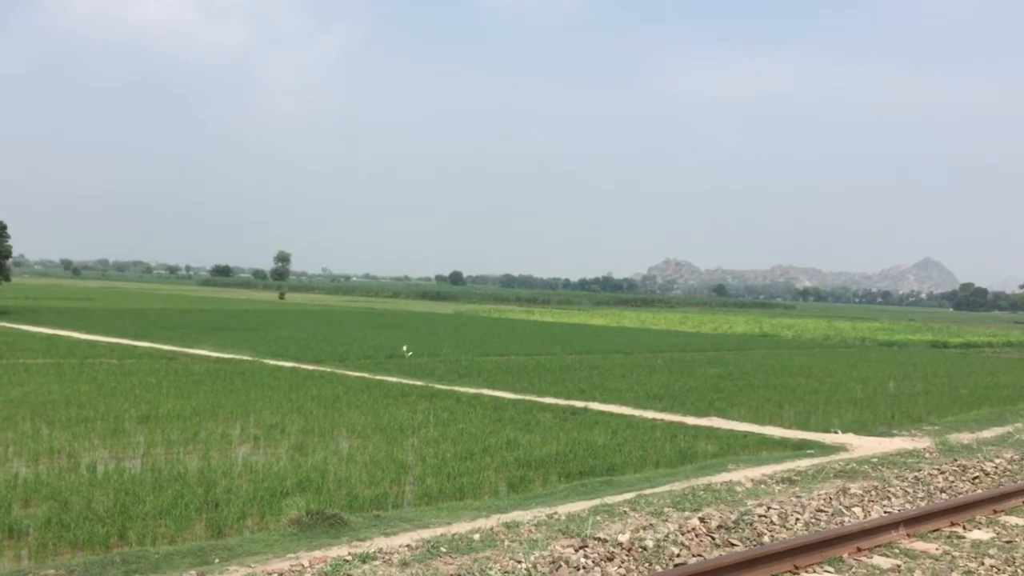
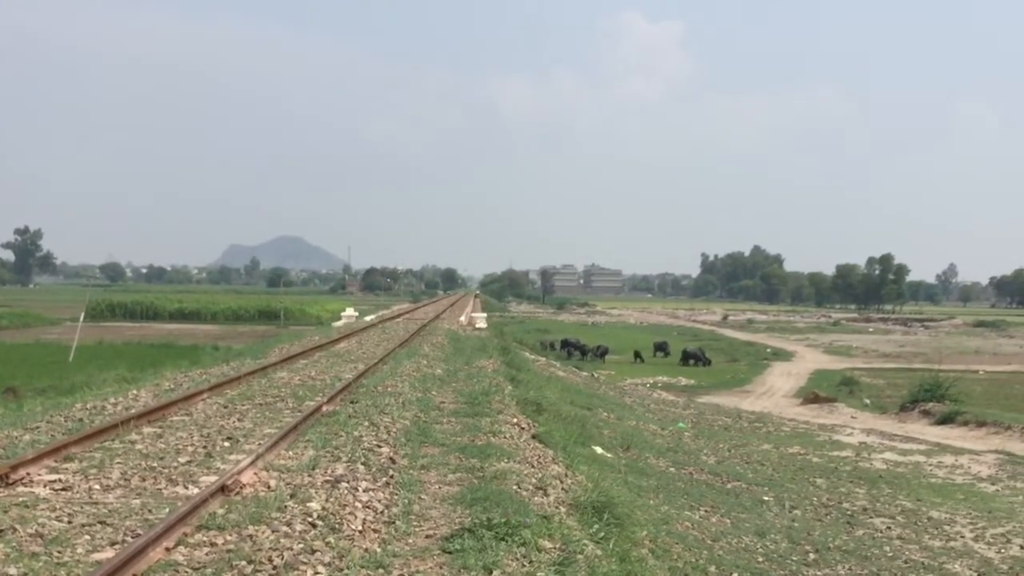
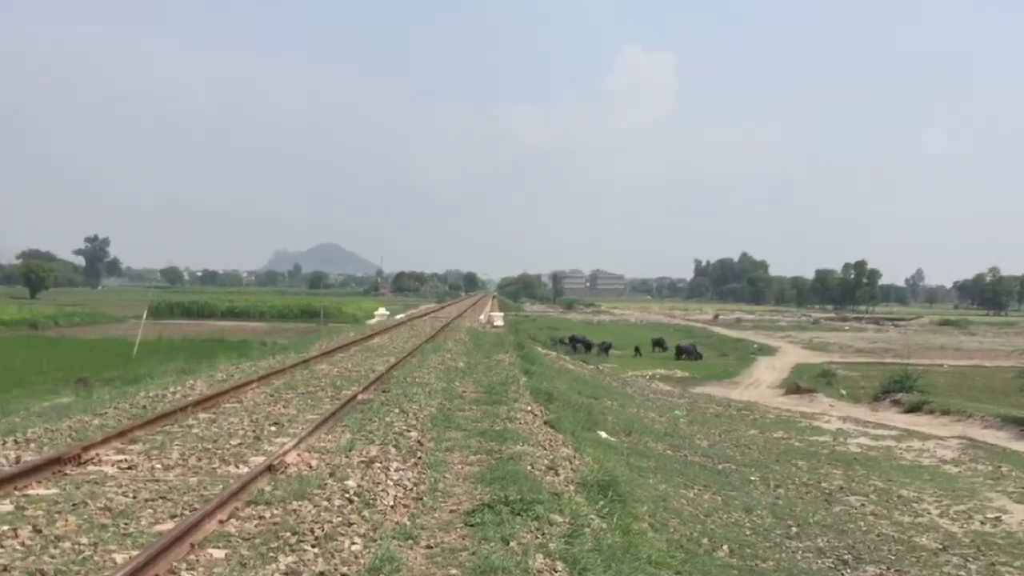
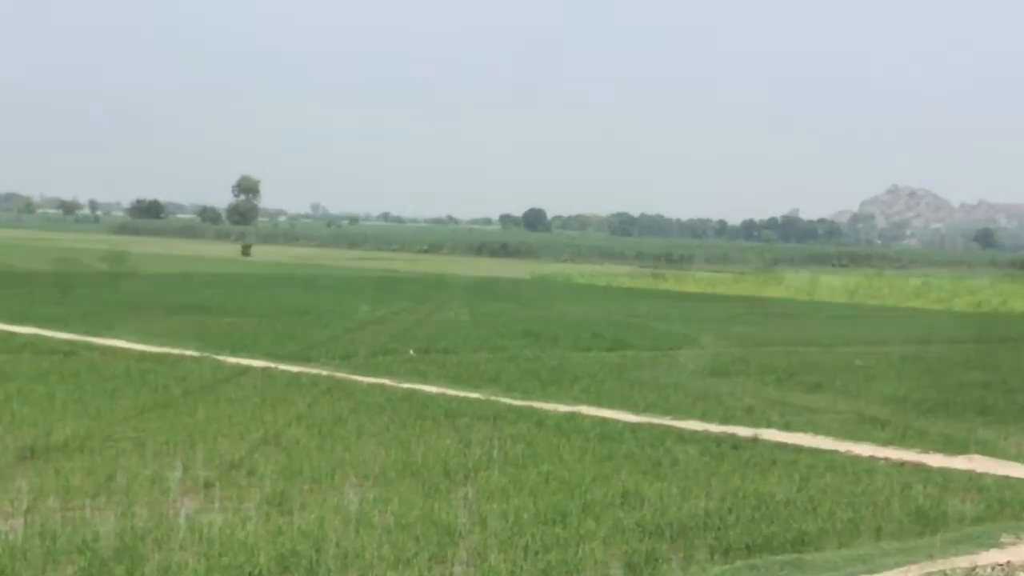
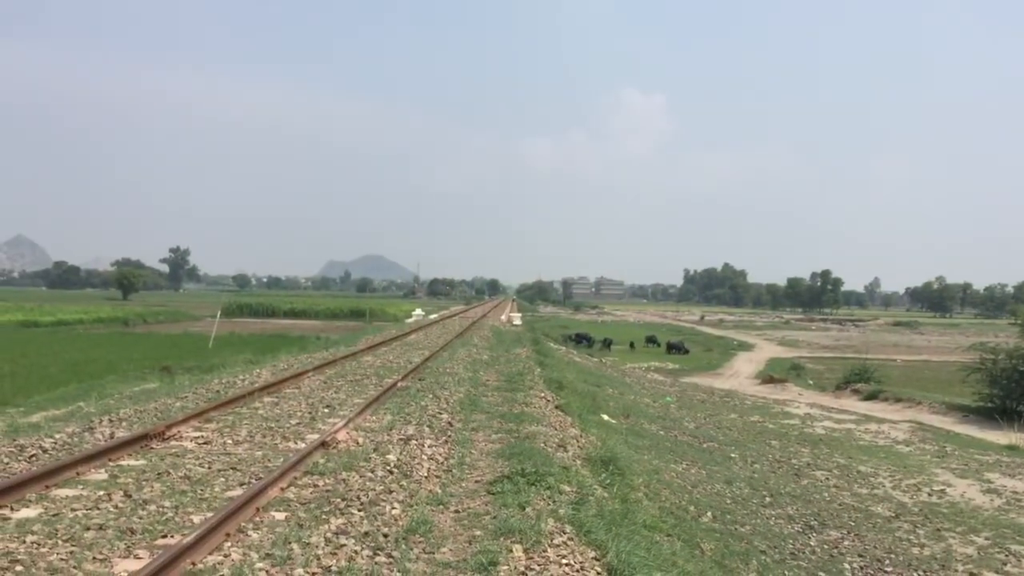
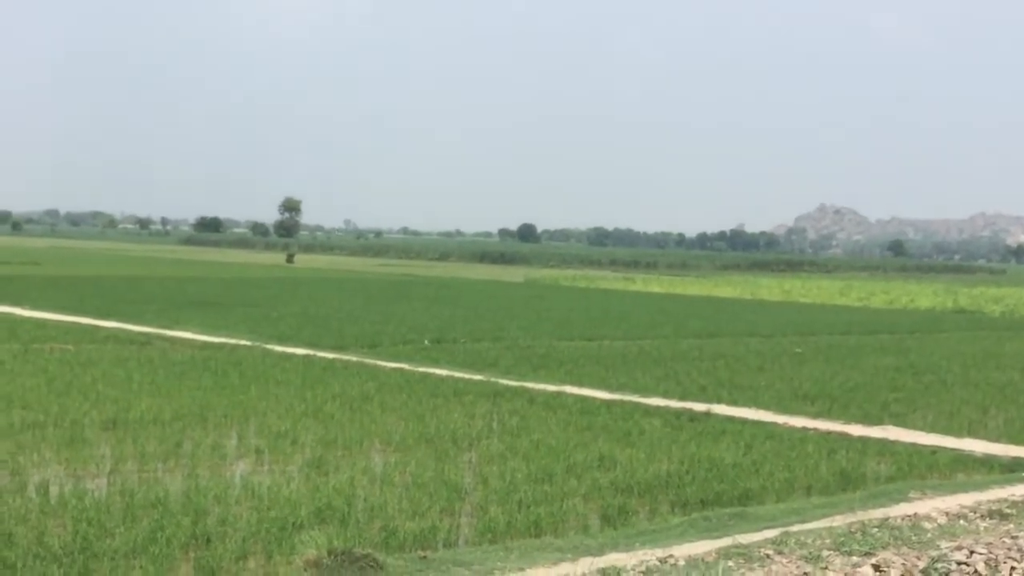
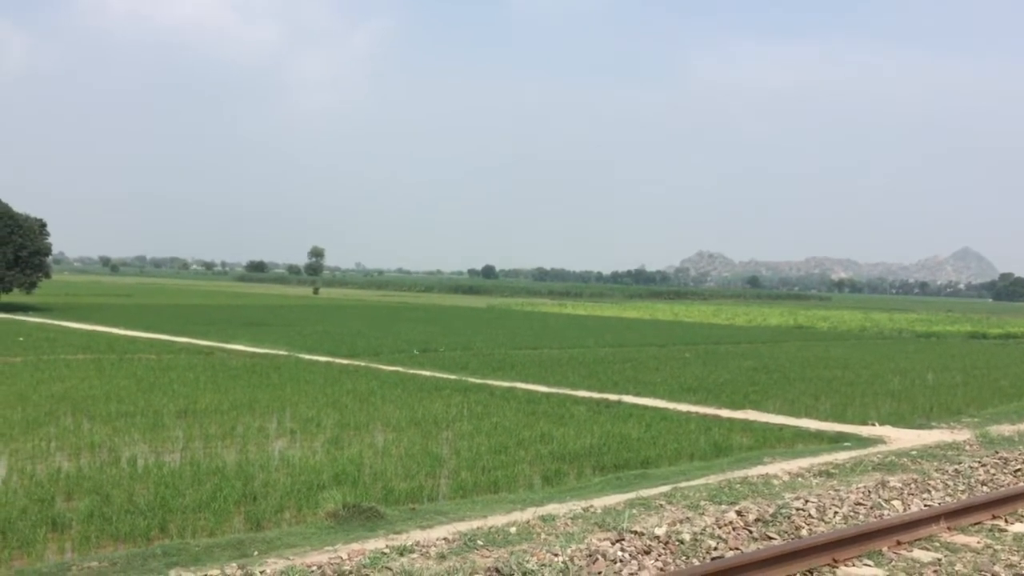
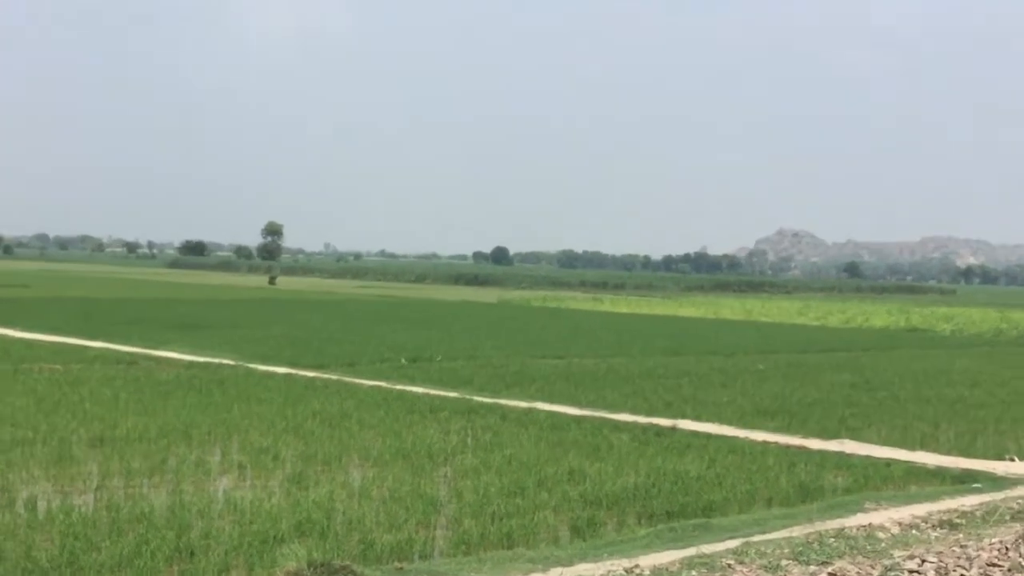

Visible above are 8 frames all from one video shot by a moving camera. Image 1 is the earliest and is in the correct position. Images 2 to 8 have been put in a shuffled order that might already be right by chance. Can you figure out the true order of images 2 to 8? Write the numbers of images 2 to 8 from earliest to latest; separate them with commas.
7, 8, 6, 4, 5, 3, 2
